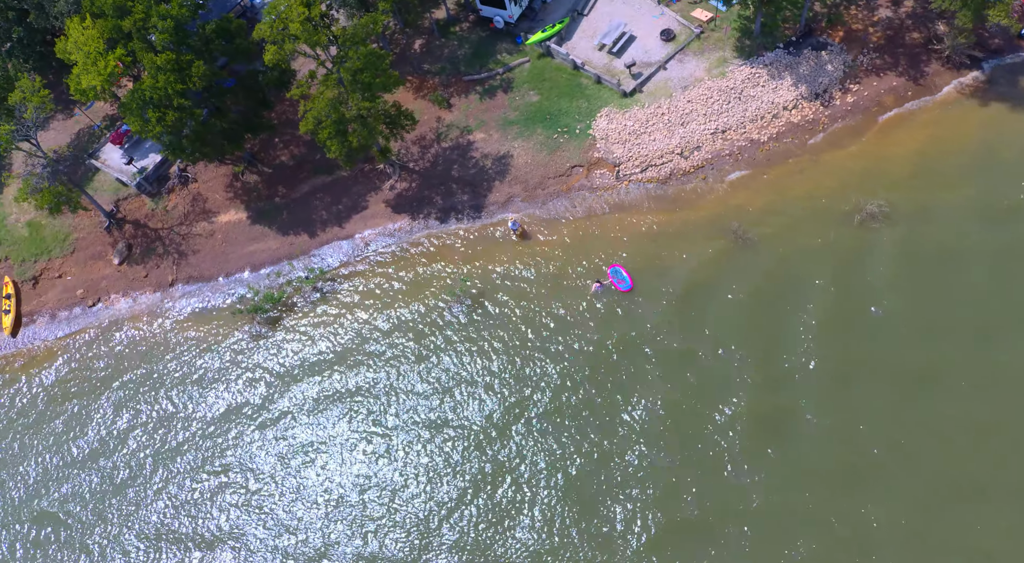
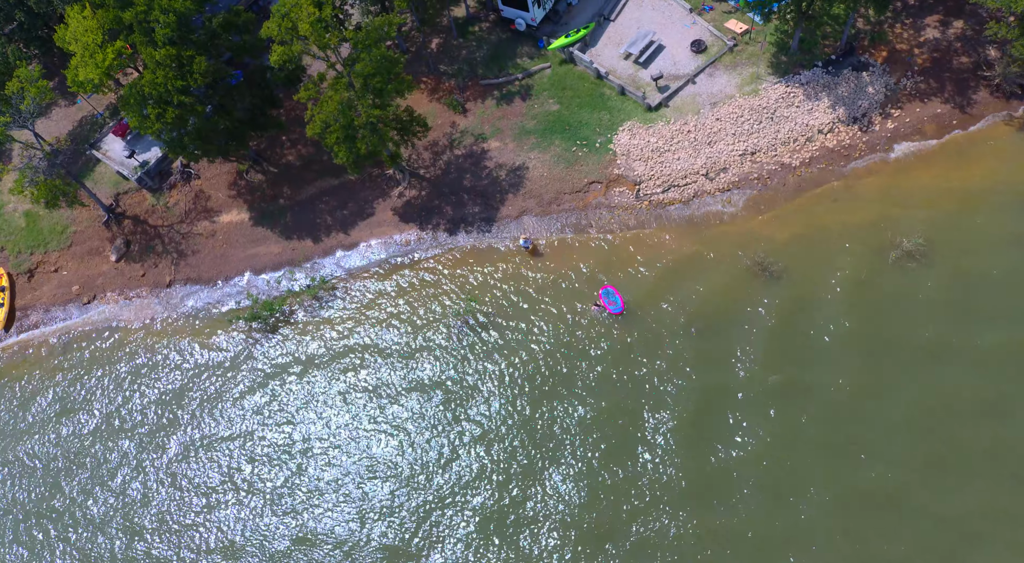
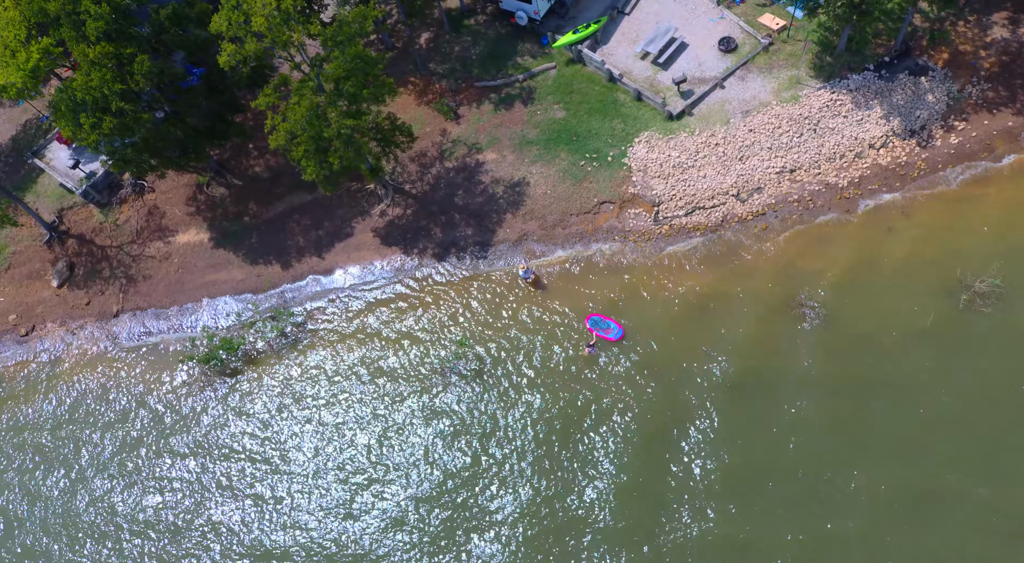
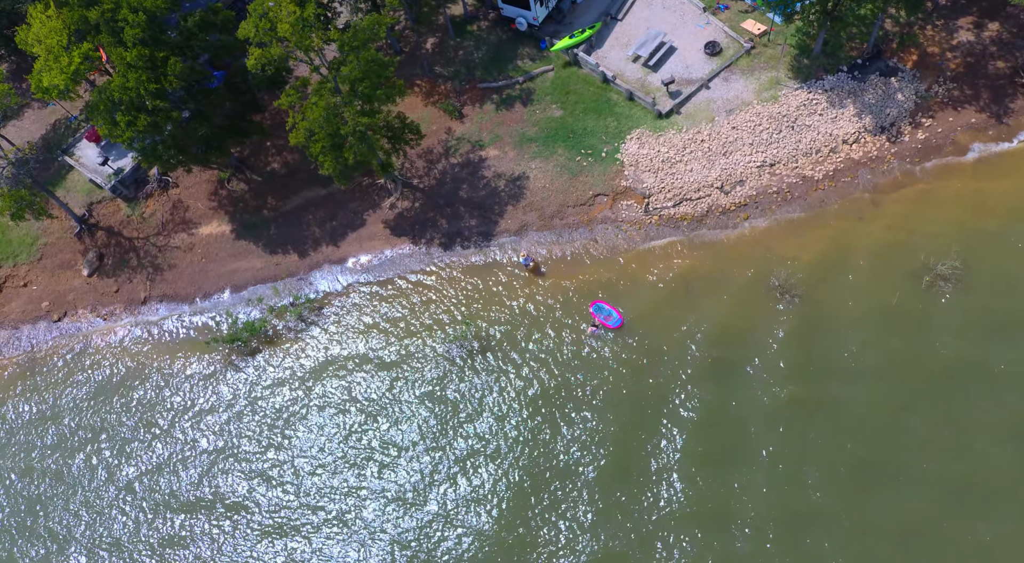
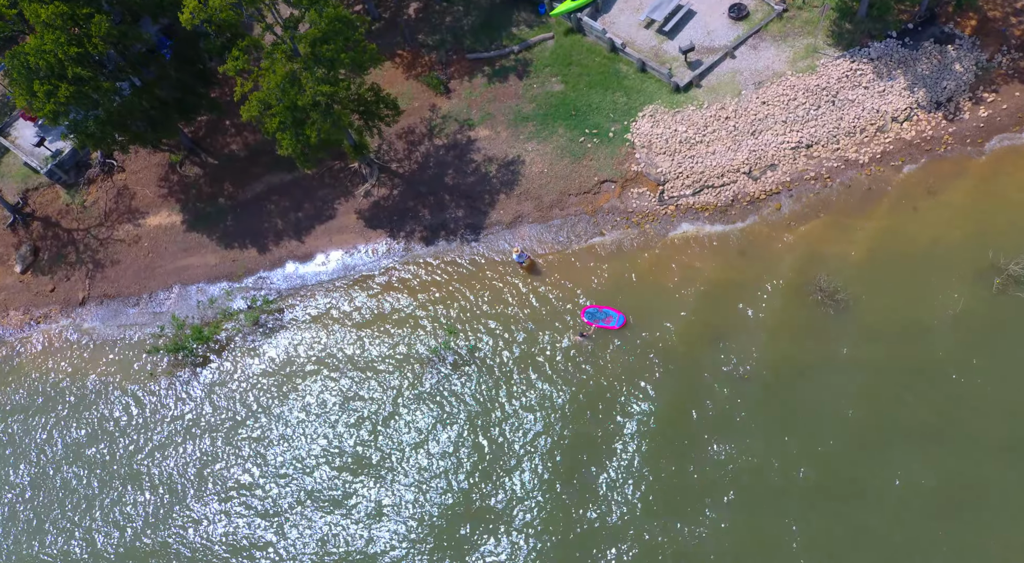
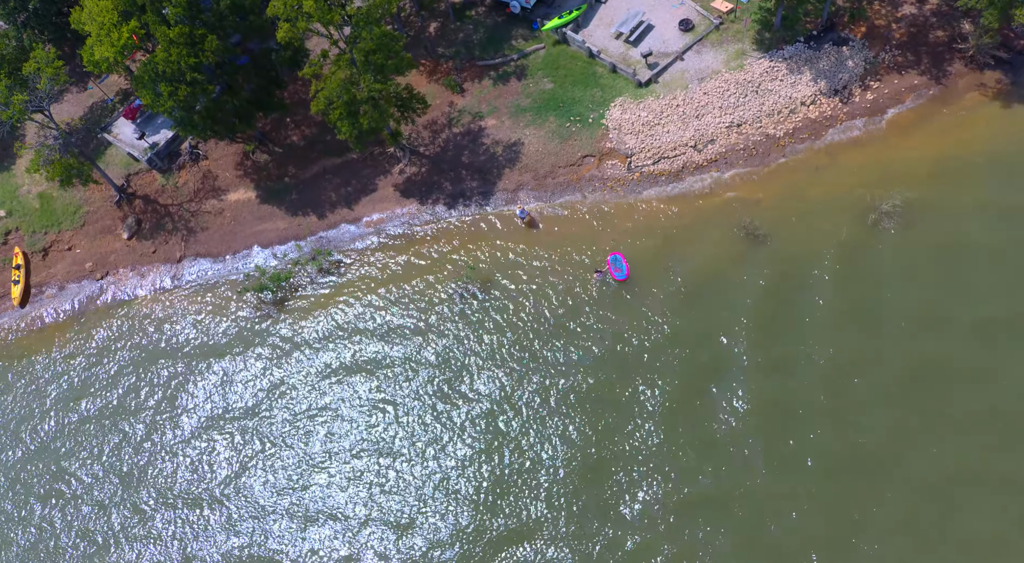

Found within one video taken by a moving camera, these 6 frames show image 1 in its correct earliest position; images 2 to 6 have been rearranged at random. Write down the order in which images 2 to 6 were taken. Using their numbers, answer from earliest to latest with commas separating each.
6, 2, 4, 3, 5
